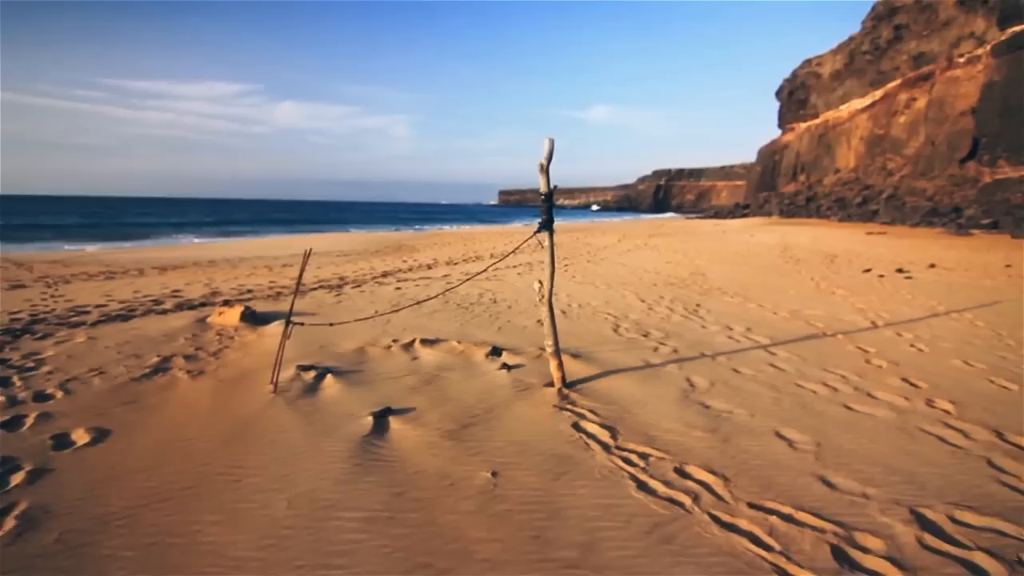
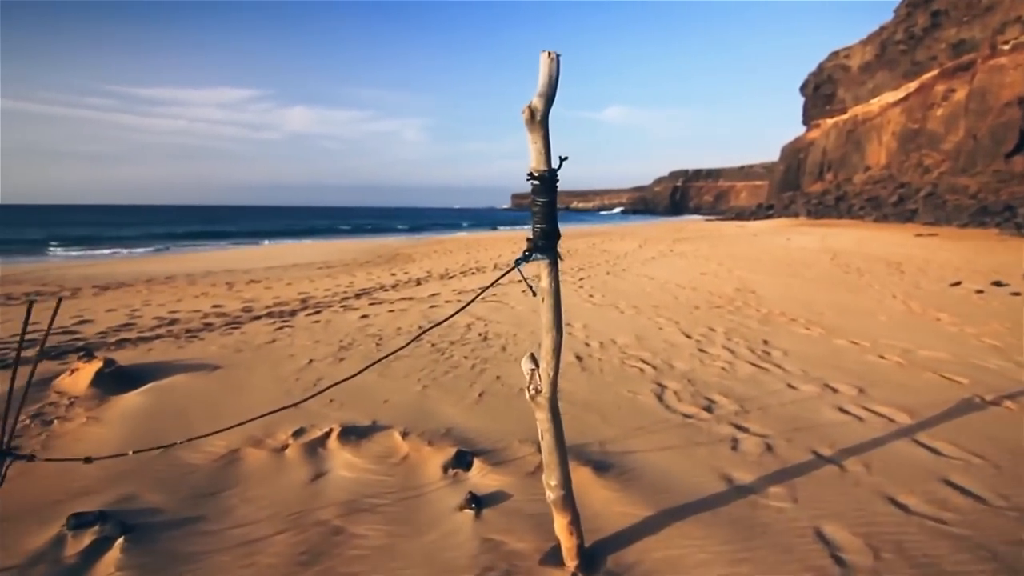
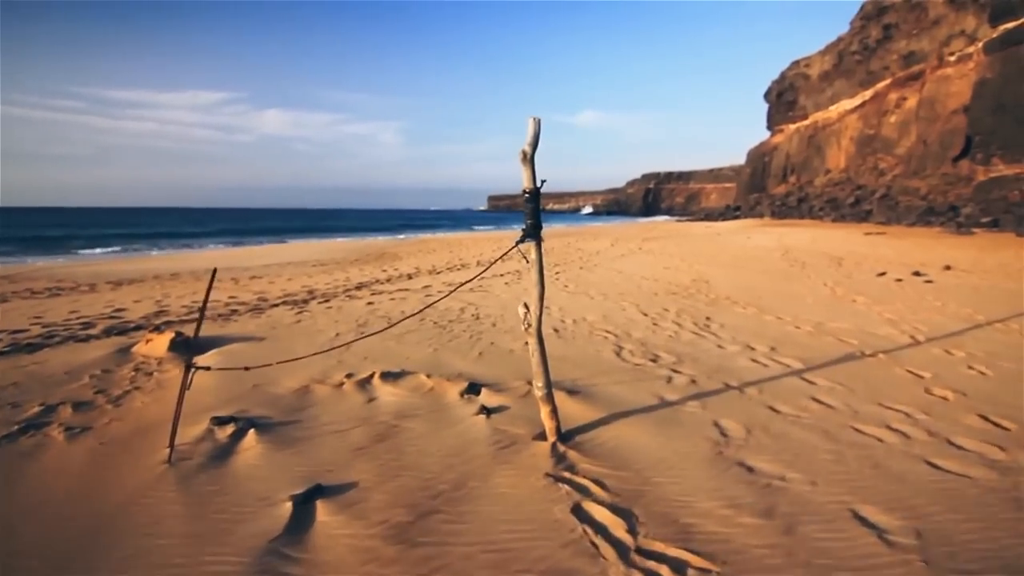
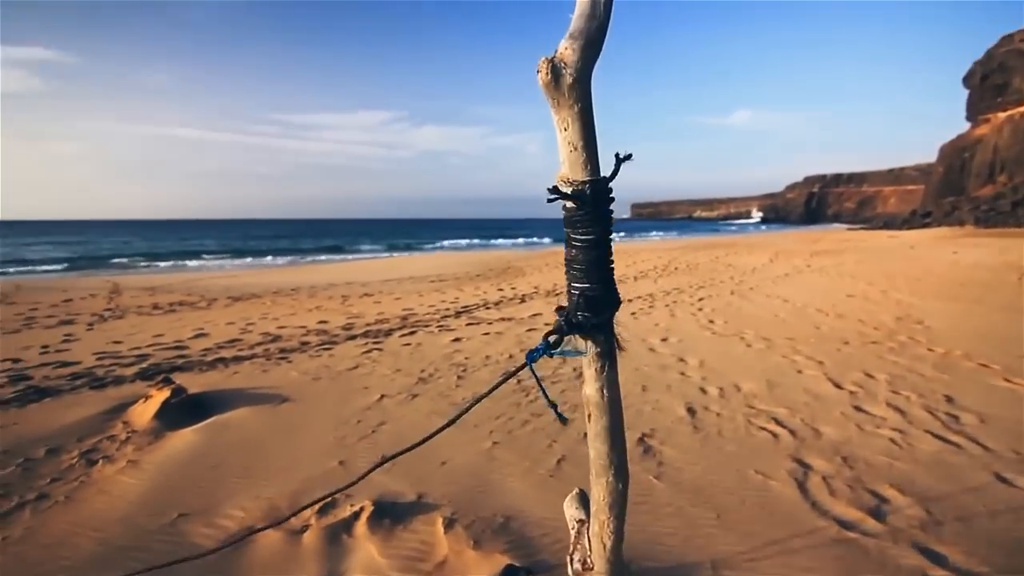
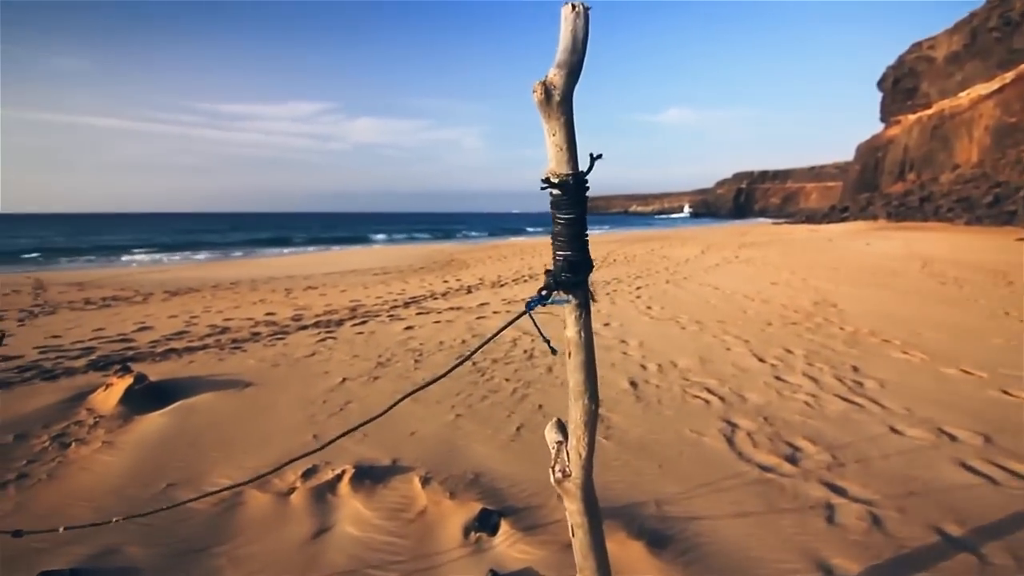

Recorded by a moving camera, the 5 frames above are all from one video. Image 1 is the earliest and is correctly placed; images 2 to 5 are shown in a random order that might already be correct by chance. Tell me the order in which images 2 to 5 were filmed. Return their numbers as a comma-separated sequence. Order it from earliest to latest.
3, 2, 5, 4
